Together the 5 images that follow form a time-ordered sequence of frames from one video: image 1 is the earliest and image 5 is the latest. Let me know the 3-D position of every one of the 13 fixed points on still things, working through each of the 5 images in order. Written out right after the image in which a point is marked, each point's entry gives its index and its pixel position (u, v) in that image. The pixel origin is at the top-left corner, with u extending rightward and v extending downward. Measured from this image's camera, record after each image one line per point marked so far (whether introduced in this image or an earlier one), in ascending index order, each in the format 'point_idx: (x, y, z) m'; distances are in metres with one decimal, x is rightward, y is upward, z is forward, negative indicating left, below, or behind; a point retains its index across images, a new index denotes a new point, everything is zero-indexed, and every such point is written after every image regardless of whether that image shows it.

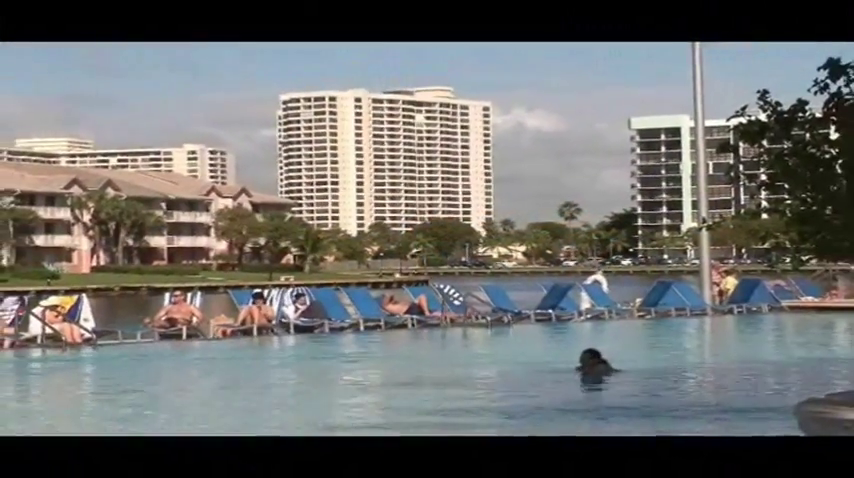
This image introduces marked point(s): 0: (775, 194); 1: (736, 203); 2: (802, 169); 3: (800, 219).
0: (+2.4, +0.3, +7.2) m
1: (+2.2, +0.3, +7.4) m
2: (+2.6, +0.5, +7.0) m
3: (+2.6, +0.1, +7.0) m
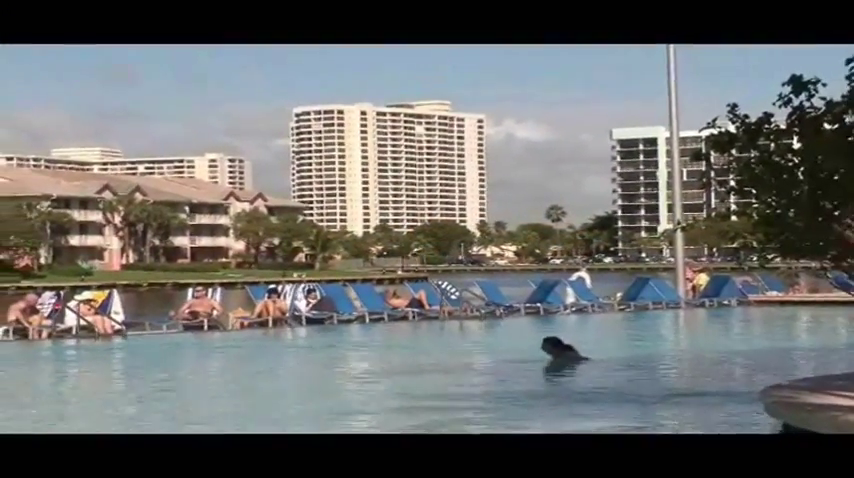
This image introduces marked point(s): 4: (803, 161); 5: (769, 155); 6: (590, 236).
0: (+2.4, +0.3, +7.9) m
1: (+2.2, +0.3, +8.1) m
2: (+2.6, +0.5, +7.7) m
3: (+2.6, +0.1, +7.7) m
4: (+2.8, +0.6, +7.6) m
5: (+2.6, +0.6, +7.7) m
6: (+1.5, 0.0, +9.1) m
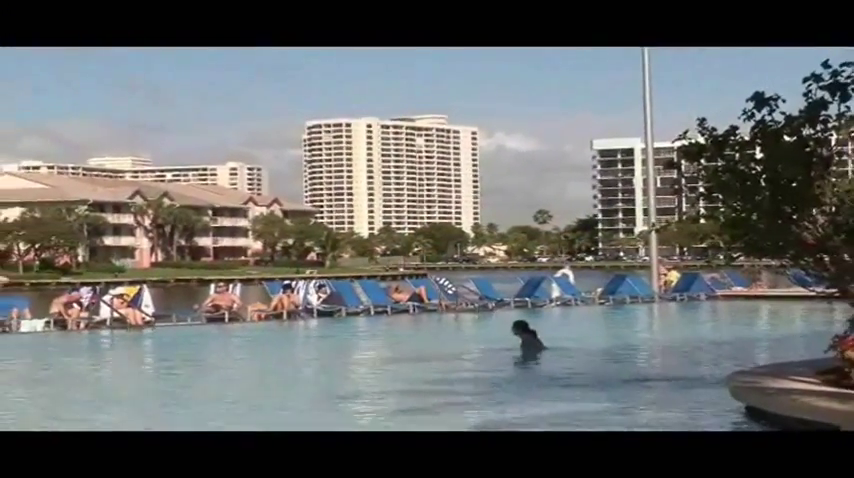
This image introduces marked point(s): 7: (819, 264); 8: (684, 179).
0: (+2.4, +0.3, +8.7) m
1: (+2.2, +0.3, +9.0) m
2: (+2.6, +0.5, +8.5) m
3: (+2.6, +0.1, +8.6) m
4: (+2.8, +0.6, +8.4) m
5: (+2.6, +0.6, +8.6) m
6: (+1.5, 0.0, +10.0) m
7: (+3.3, -0.2, +8.5) m
8: (+2.2, +0.5, +8.8) m
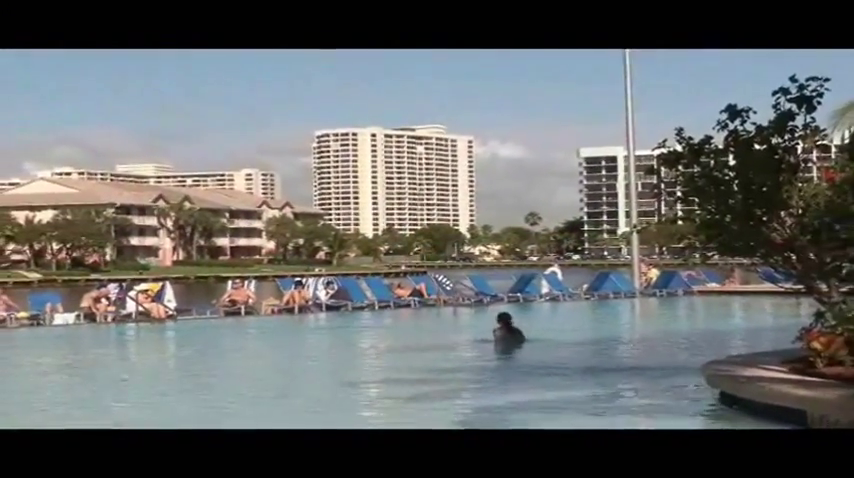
0: (+2.4, +0.3, +9.5) m
1: (+2.2, +0.3, +9.7) m
2: (+2.5, +0.5, +9.3) m
3: (+2.6, +0.1, +9.3) m
4: (+2.8, +0.6, +9.2) m
5: (+2.6, +0.6, +9.3) m
6: (+1.5, 0.0, +10.7) m
7: (+3.3, -0.2, +9.2) m
8: (+2.2, +0.5, +9.6) m
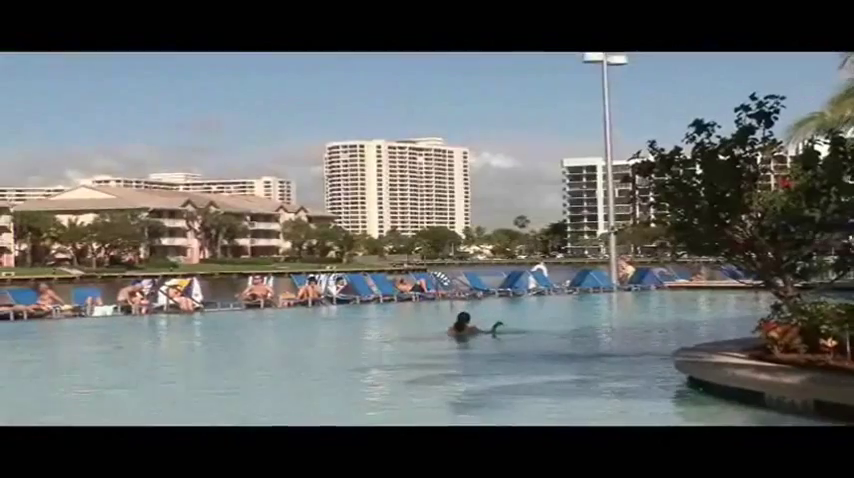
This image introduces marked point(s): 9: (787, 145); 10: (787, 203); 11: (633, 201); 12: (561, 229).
0: (+2.4, +0.3, +10.6) m
1: (+2.2, +0.3, +10.8) m
2: (+2.5, +0.5, +10.4) m
3: (+2.5, +0.1, +10.4) m
4: (+2.8, +0.6, +10.3) m
5: (+2.6, +0.6, +10.4) m
6: (+1.5, 0.0, +11.9) m
7: (+3.3, -0.2, +10.4) m
8: (+2.2, +0.5, +10.7) m
9: (+3.6, +0.9, +10.1) m
10: (+3.5, +0.3, +9.9) m
11: (+2.2, +0.4, +10.7) m
12: (+1.5, +0.1, +11.1) m
